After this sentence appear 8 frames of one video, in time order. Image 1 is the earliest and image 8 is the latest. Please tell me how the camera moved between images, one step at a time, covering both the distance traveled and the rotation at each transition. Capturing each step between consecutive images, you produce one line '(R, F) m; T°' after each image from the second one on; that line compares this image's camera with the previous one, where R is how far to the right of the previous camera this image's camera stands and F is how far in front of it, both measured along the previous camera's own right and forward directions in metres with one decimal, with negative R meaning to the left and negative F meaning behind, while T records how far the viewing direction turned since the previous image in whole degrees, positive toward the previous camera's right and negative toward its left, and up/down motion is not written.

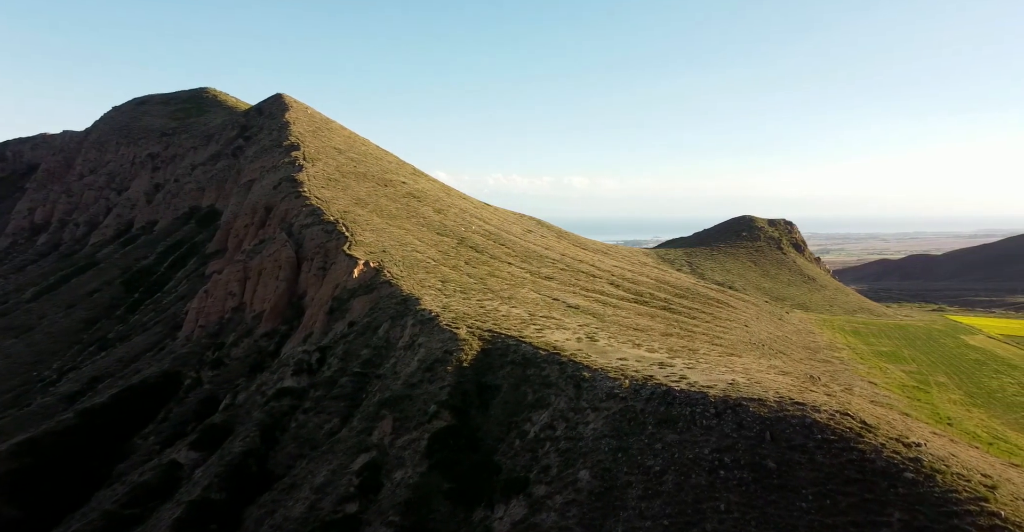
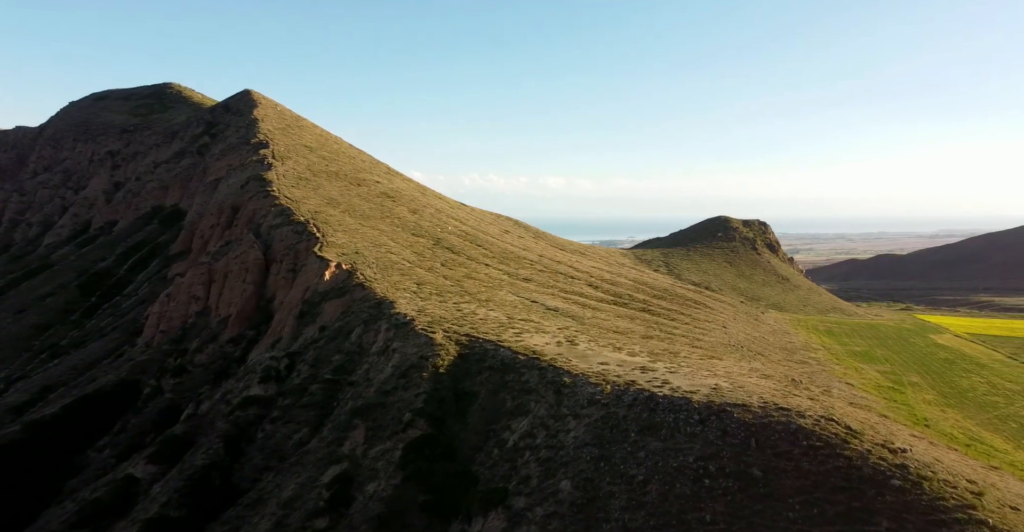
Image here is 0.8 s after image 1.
(-0.1, +0.9) m; +2°
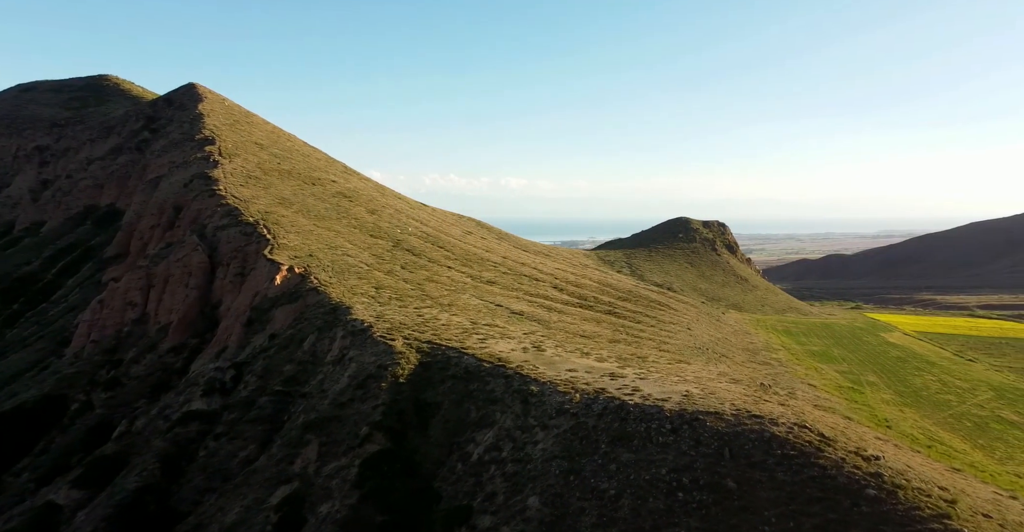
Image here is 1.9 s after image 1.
(-0.1, +1.3) m; +3°
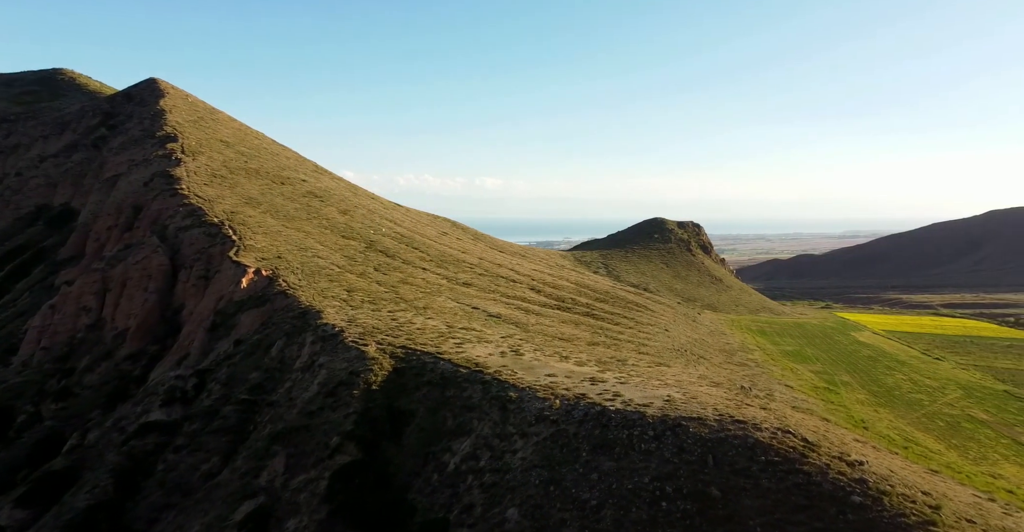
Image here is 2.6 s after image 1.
(-0.1, +0.9) m; +2°
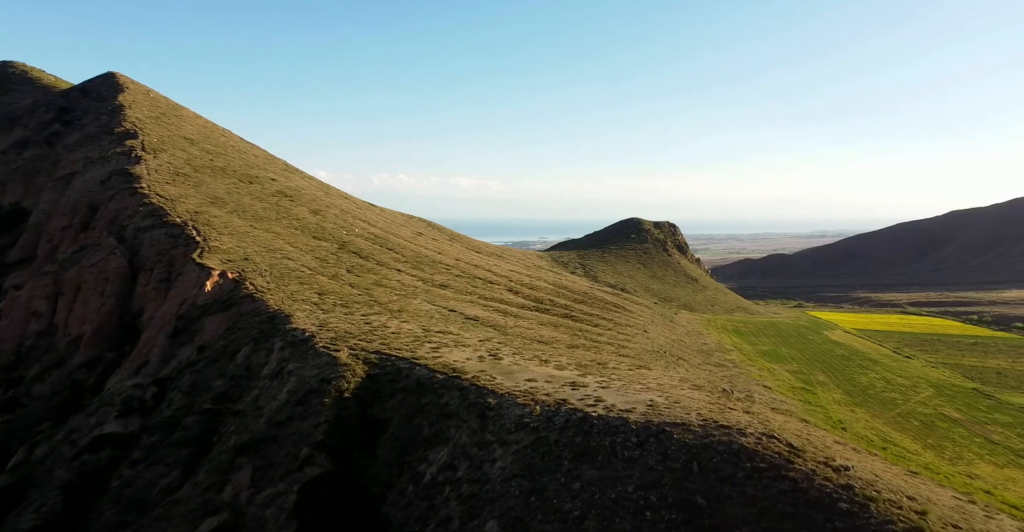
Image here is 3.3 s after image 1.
(-0.1, +0.9) m; +2°
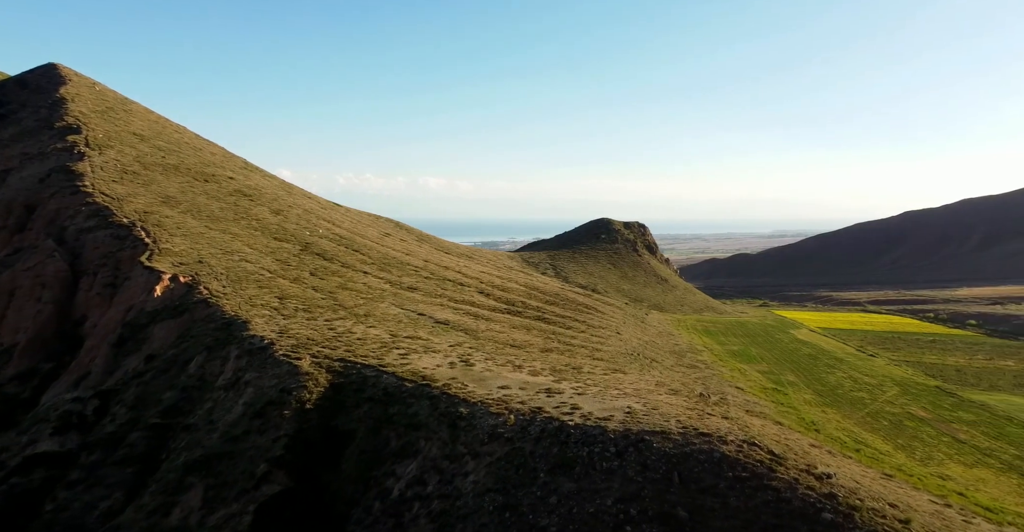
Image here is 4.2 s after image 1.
(-0.1, +1.1) m; +3°
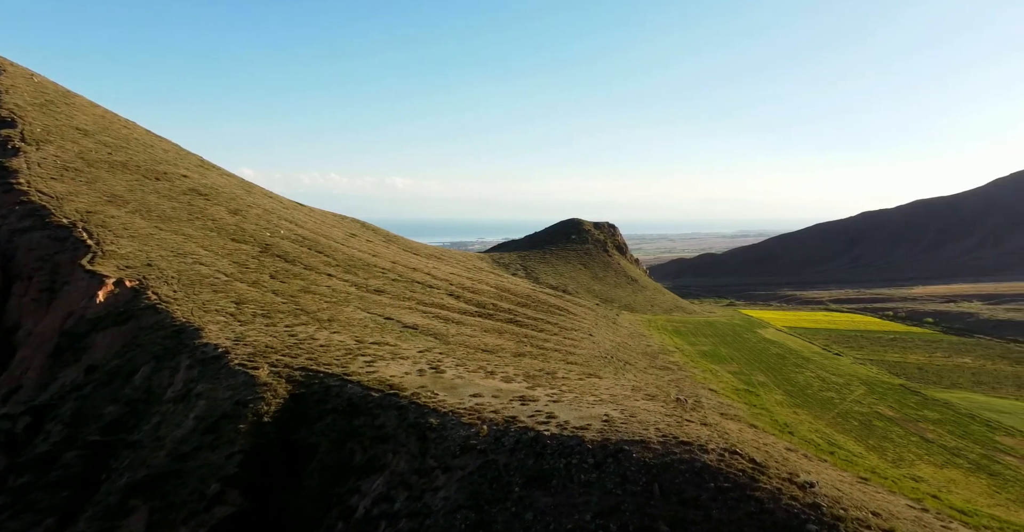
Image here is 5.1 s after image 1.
(-0.1, +1.1) m; +3°
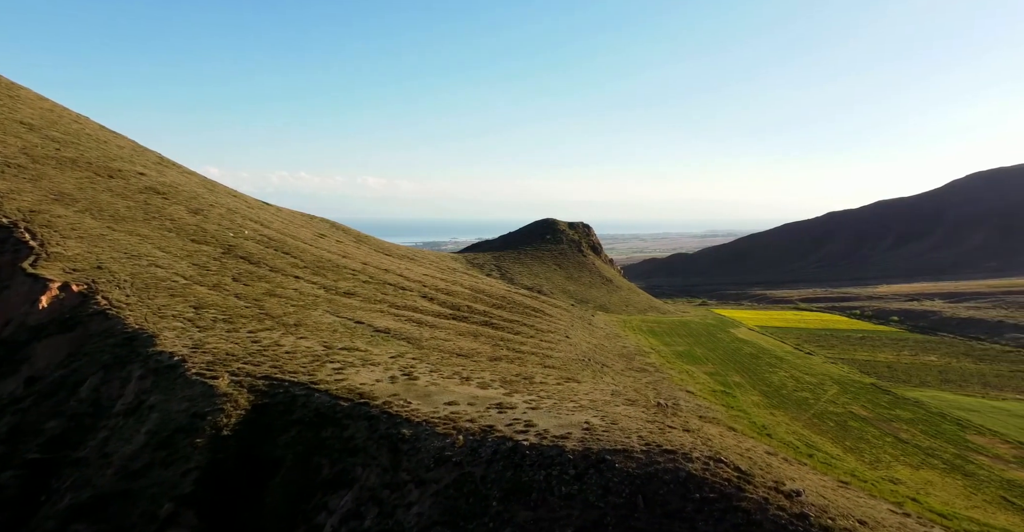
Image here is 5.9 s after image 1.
(-0.1, +1.0) m; +2°
